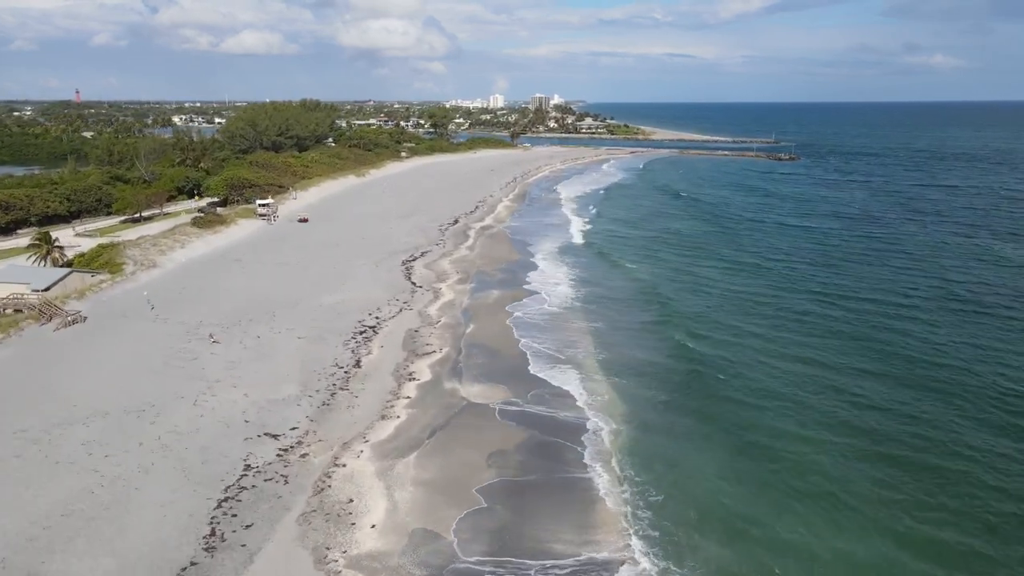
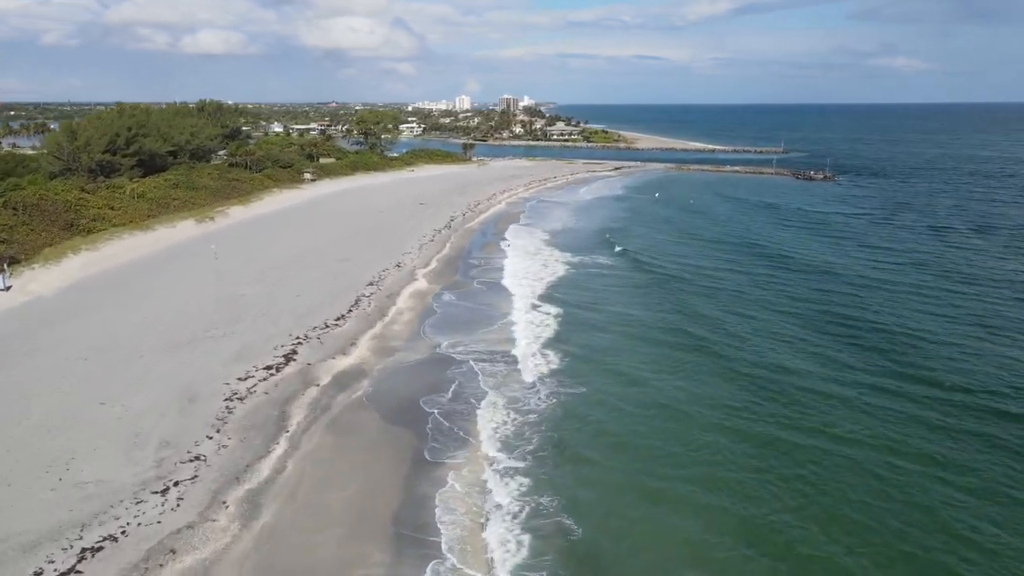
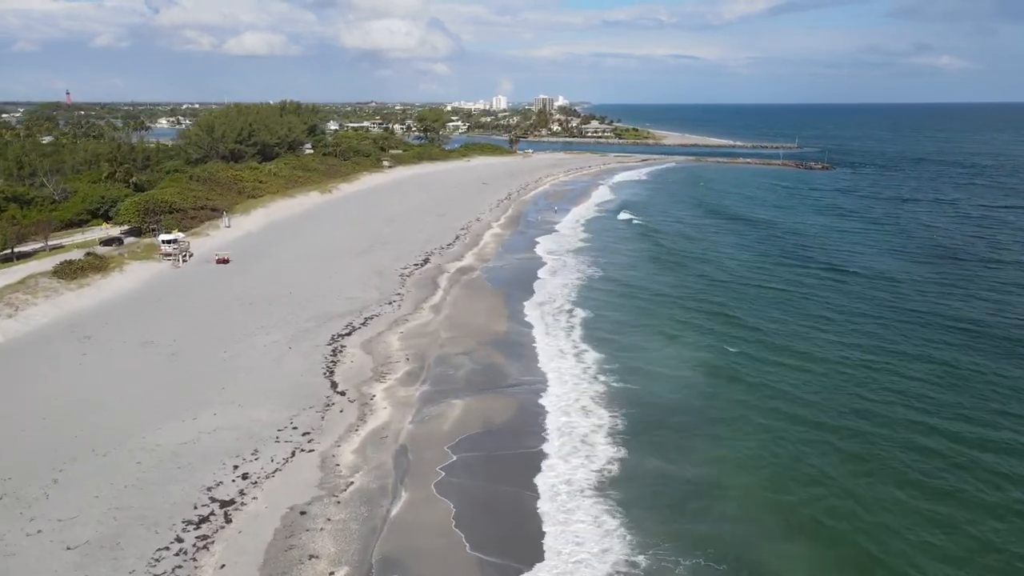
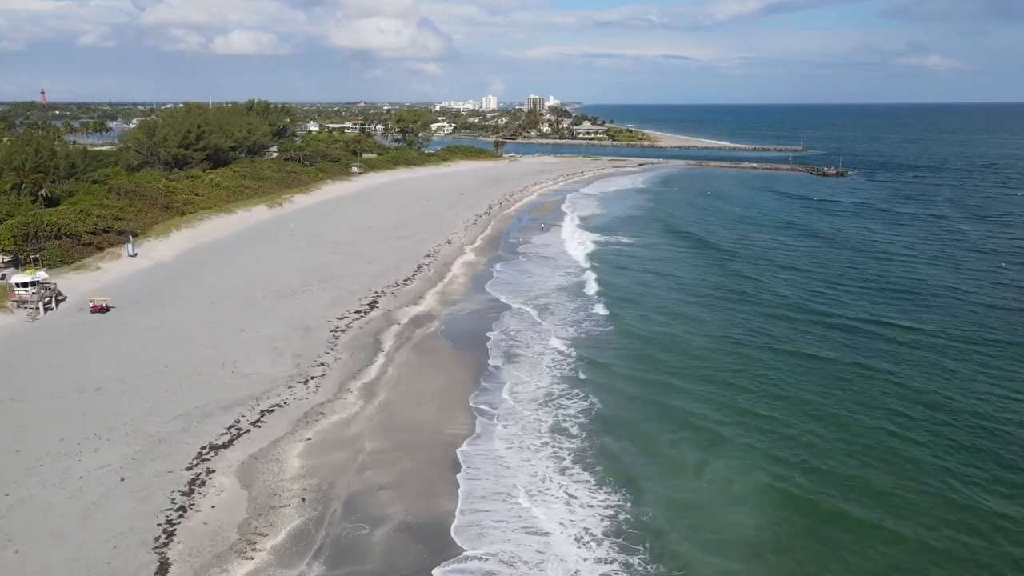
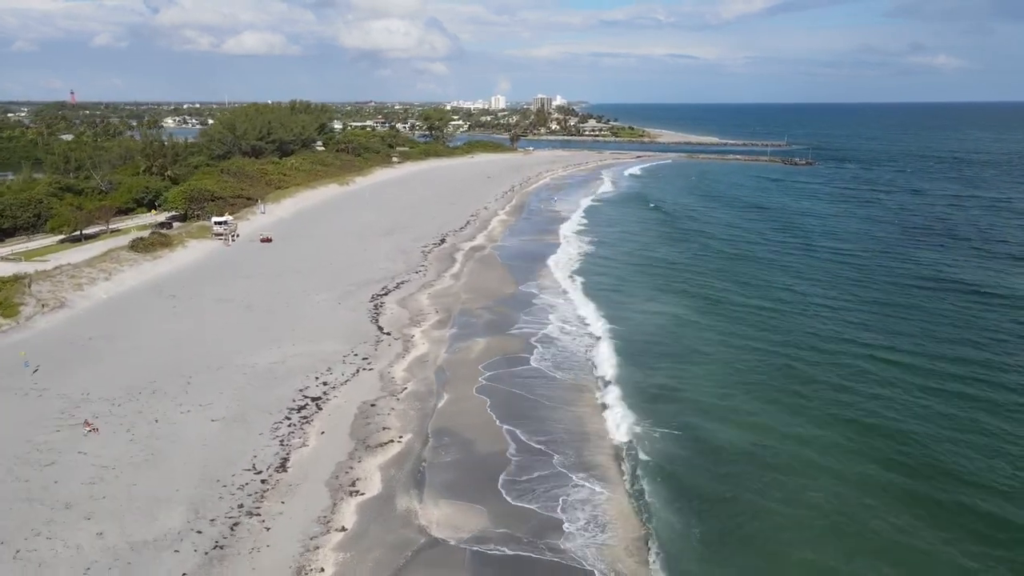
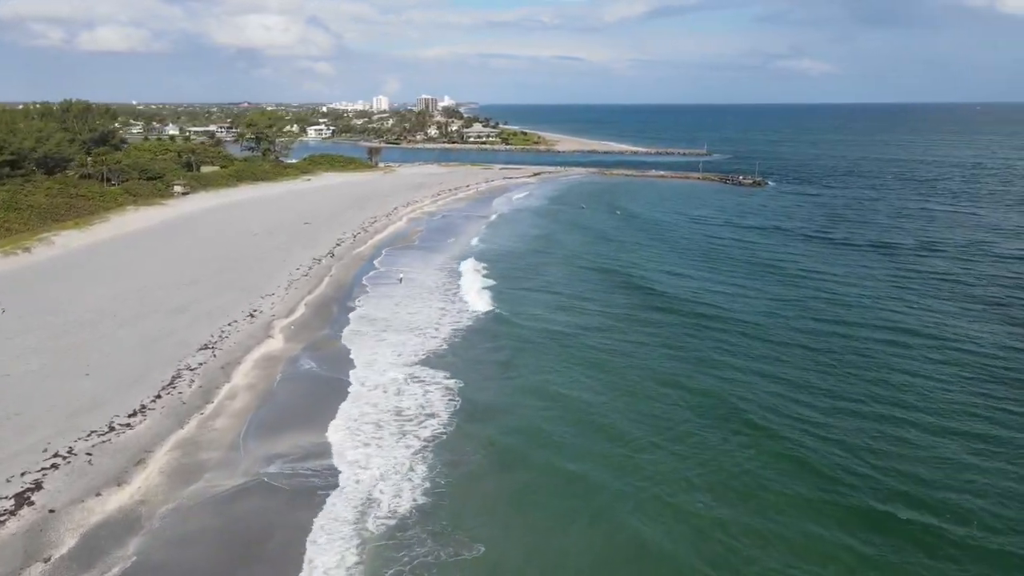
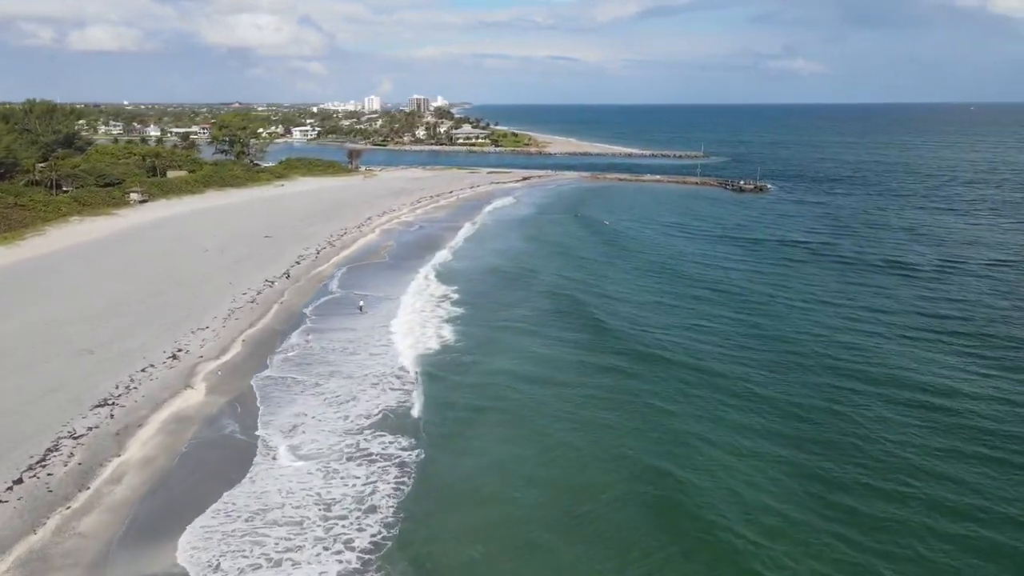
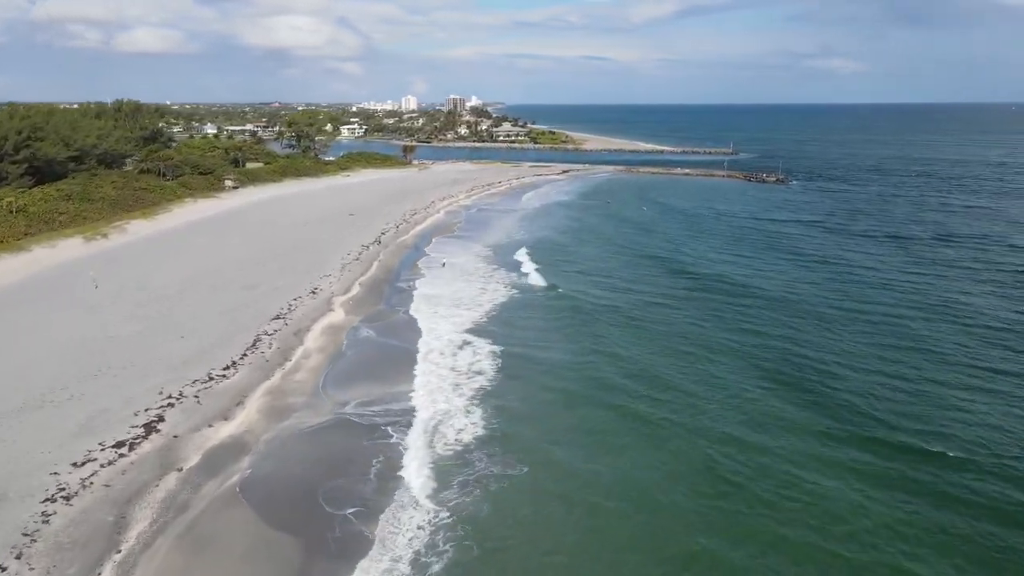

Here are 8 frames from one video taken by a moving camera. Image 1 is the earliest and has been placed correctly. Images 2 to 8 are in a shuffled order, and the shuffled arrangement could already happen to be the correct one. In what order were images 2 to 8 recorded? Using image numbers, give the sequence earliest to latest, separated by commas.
5, 3, 4, 2, 8, 6, 7
